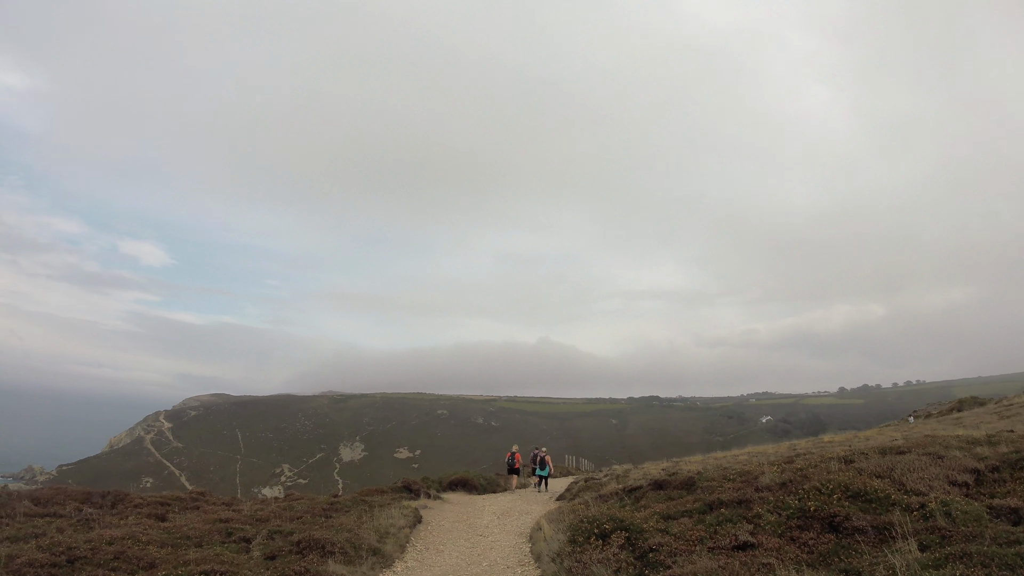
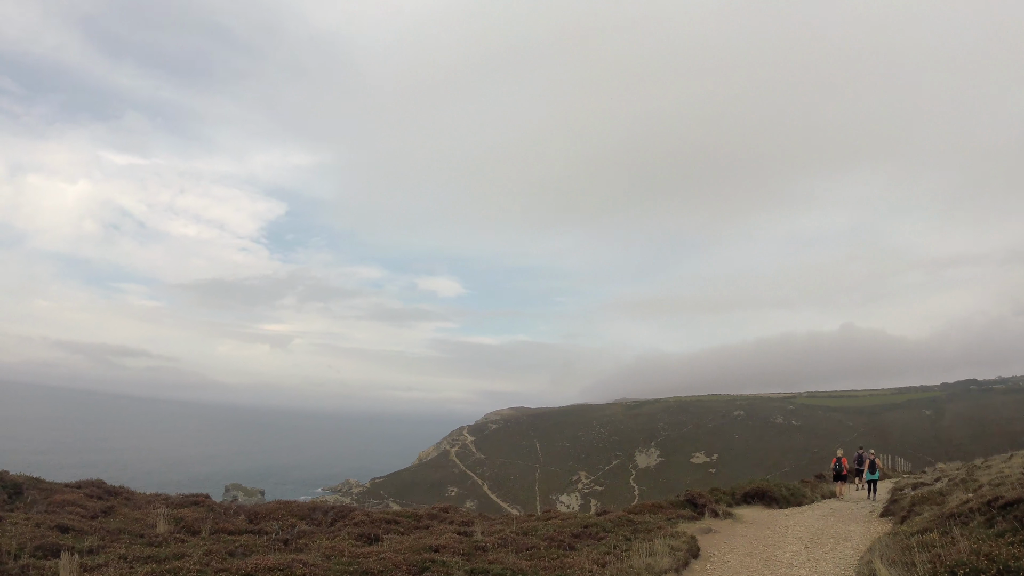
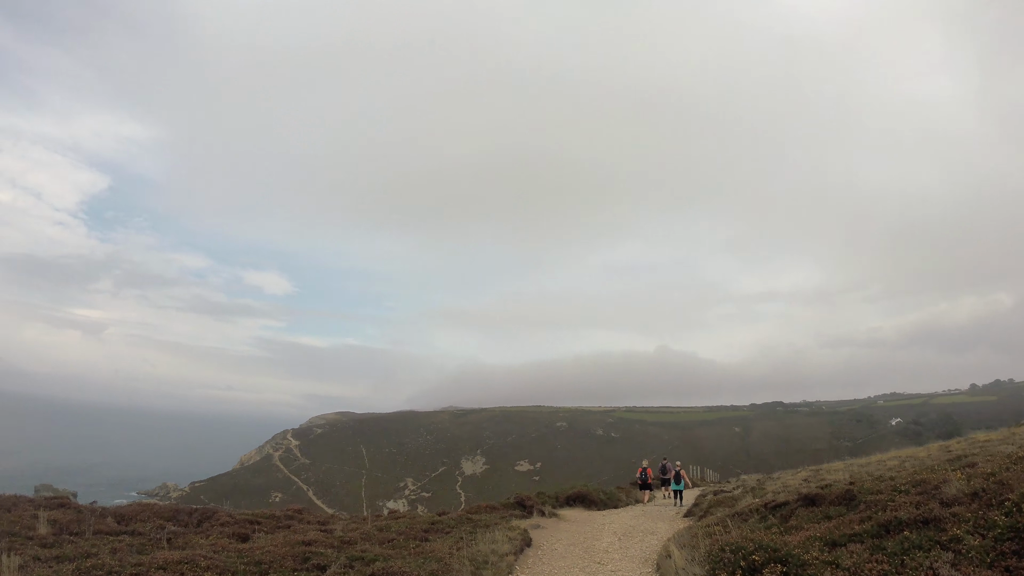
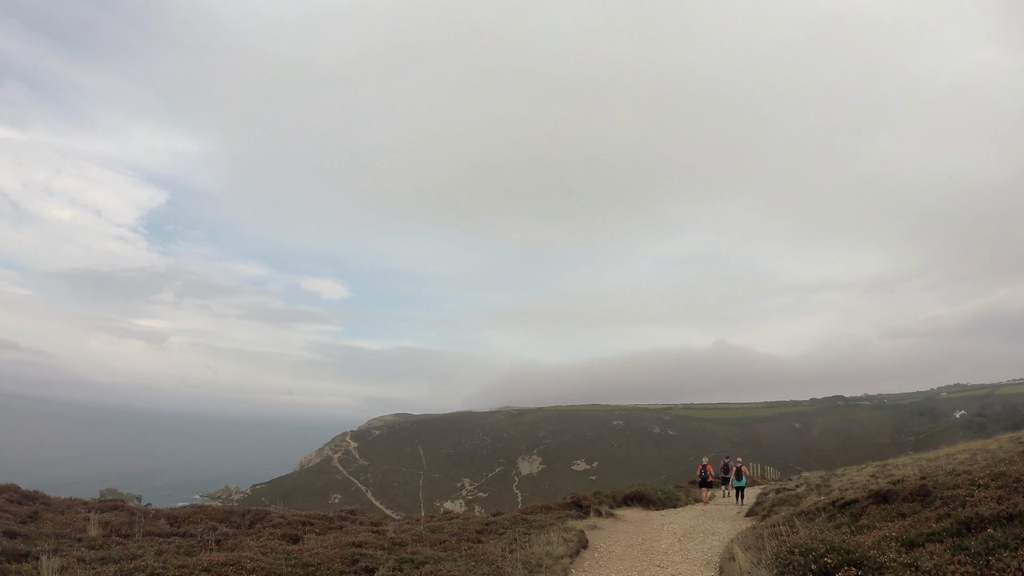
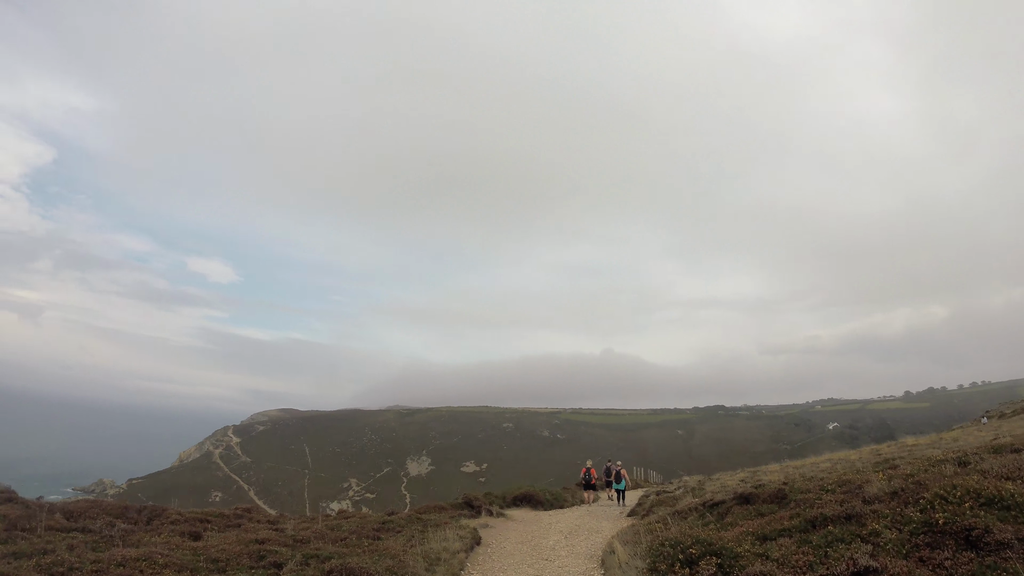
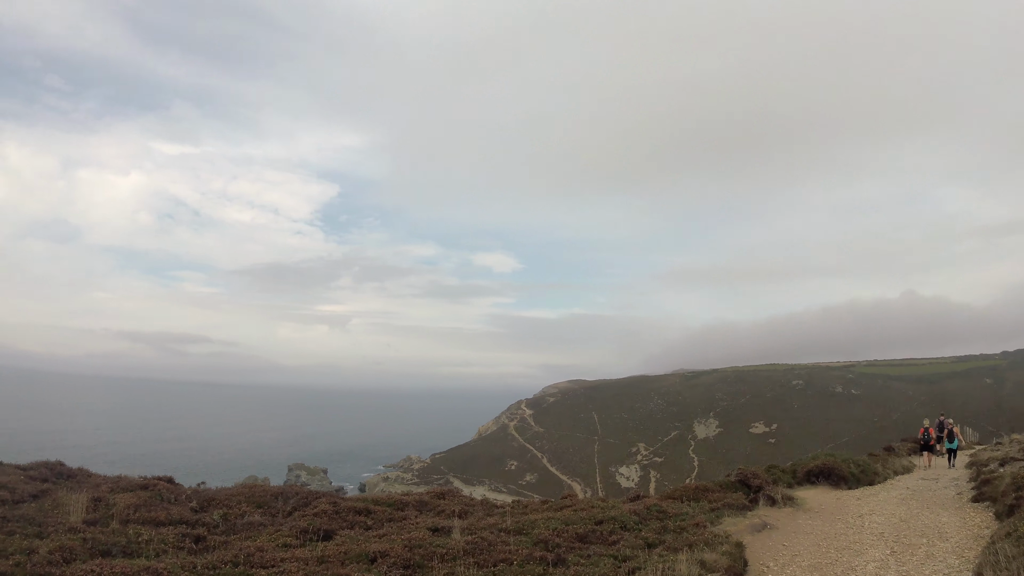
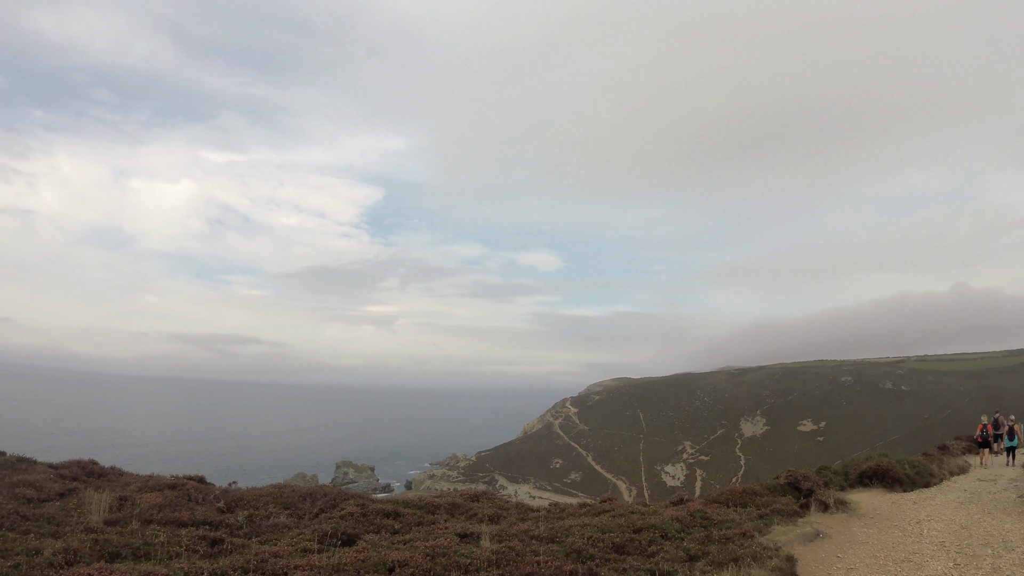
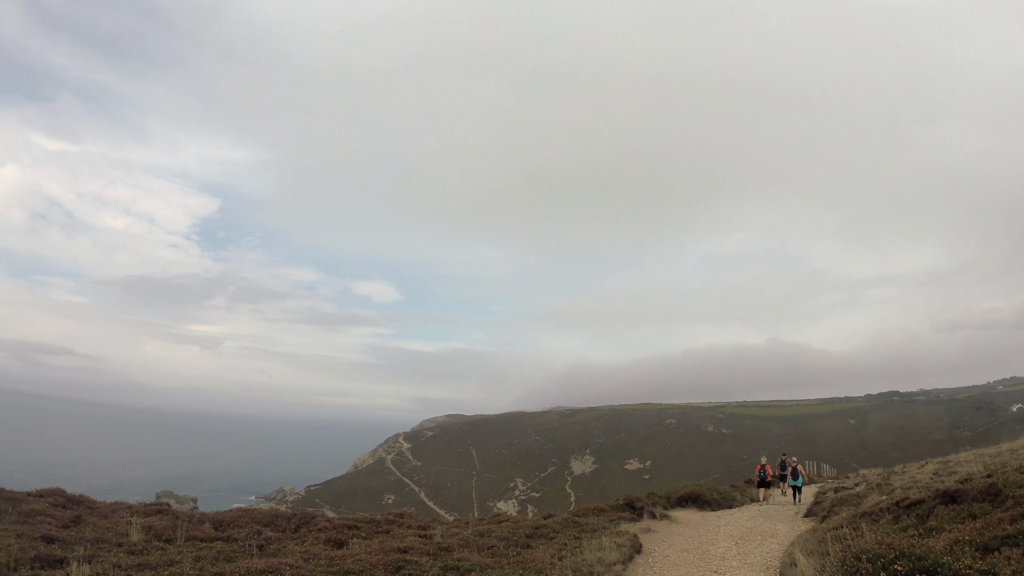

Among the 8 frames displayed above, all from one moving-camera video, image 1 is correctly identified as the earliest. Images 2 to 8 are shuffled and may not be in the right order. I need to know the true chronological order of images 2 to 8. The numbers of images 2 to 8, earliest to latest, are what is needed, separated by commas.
5, 3, 4, 8, 2, 6, 7
